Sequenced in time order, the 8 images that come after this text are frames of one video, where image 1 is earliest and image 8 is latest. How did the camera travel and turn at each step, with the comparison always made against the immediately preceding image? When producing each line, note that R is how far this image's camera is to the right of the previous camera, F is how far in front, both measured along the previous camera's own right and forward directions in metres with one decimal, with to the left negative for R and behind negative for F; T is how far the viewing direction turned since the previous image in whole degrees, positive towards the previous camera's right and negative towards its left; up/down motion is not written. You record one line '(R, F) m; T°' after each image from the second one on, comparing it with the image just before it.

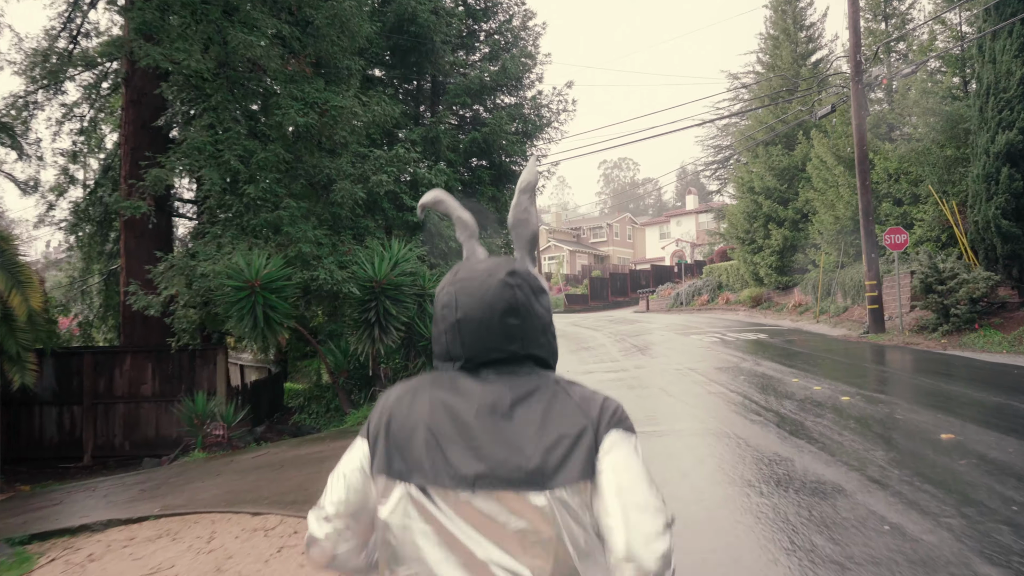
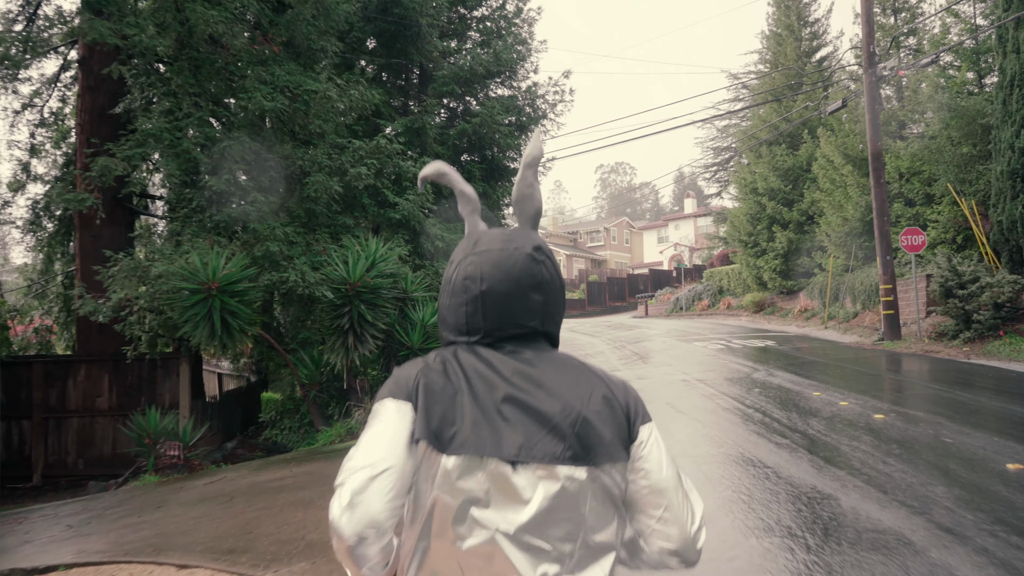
(+0.1, +0.9) m; 0°
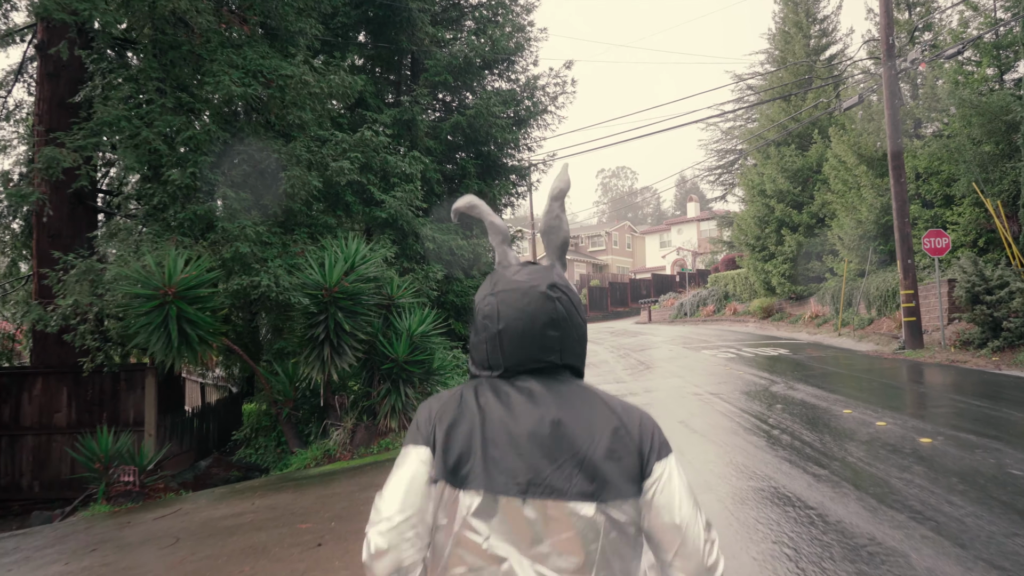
(0.0, +0.9) m; 0°
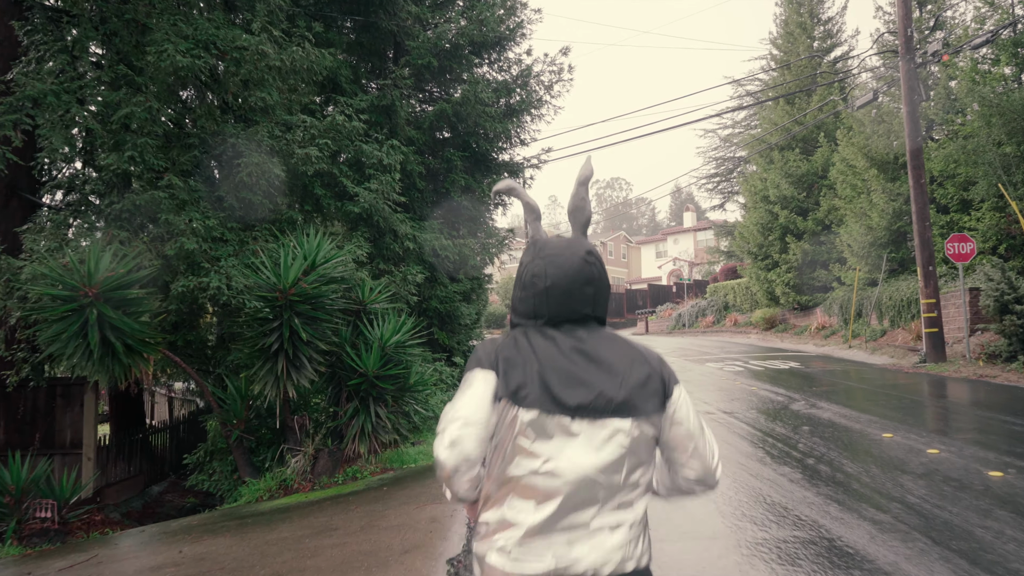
(0.0, +1.1) m; 0°
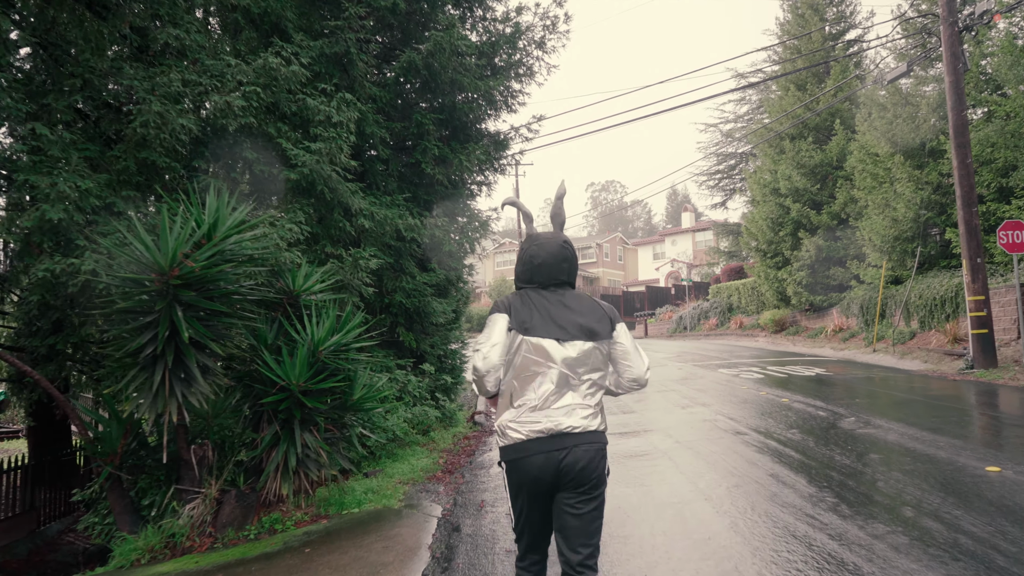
(+0.1, +1.8) m; 0°
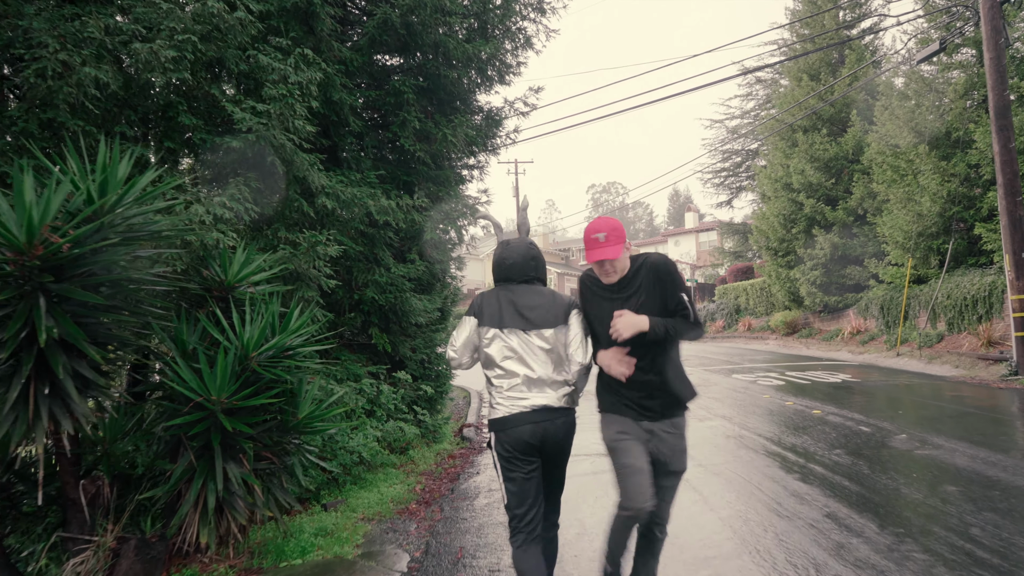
(+0.1, +1.1) m; 0°
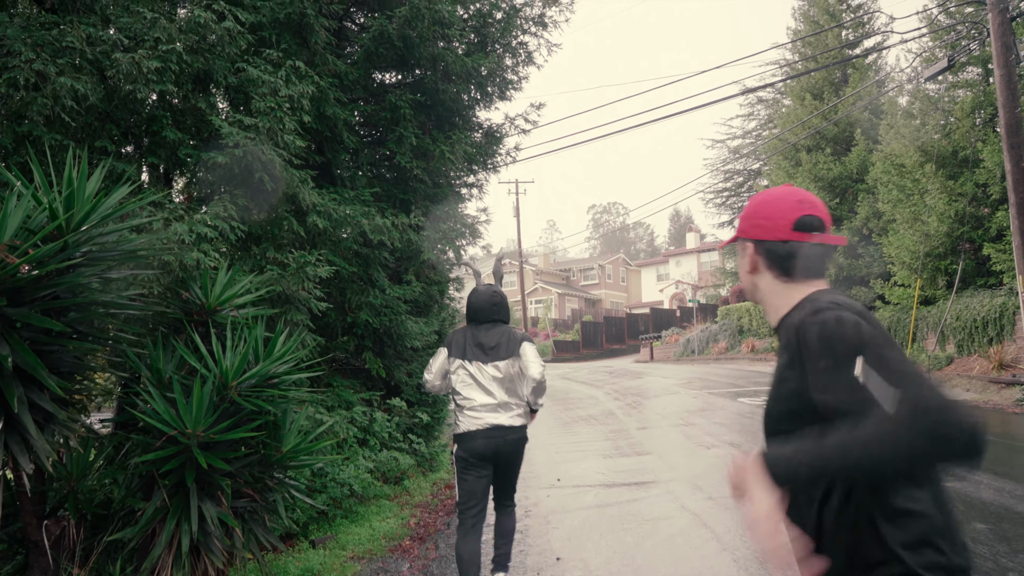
(0.0, +0.3) m; 0°
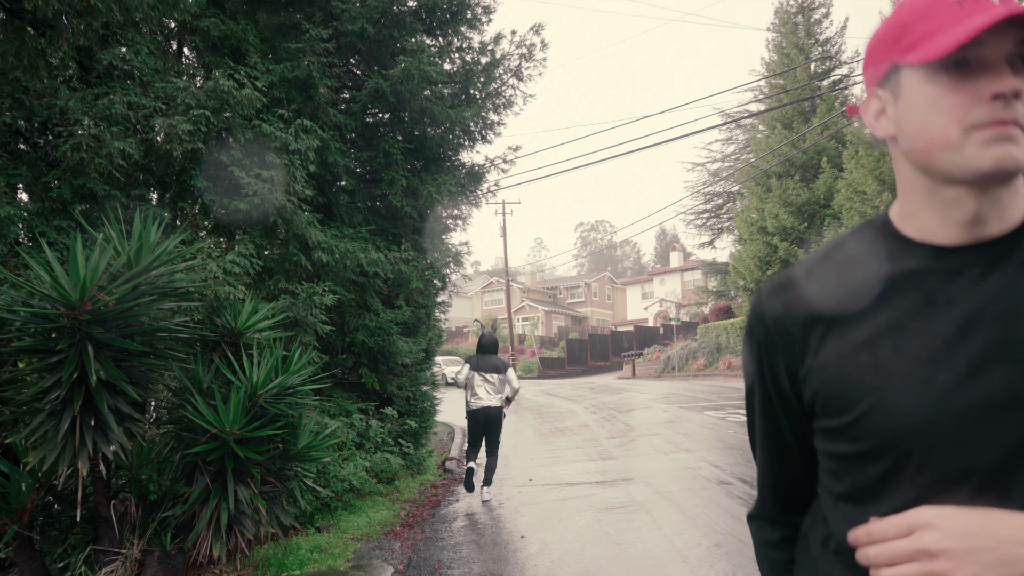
(+0.1, -1.0) m; +1°
